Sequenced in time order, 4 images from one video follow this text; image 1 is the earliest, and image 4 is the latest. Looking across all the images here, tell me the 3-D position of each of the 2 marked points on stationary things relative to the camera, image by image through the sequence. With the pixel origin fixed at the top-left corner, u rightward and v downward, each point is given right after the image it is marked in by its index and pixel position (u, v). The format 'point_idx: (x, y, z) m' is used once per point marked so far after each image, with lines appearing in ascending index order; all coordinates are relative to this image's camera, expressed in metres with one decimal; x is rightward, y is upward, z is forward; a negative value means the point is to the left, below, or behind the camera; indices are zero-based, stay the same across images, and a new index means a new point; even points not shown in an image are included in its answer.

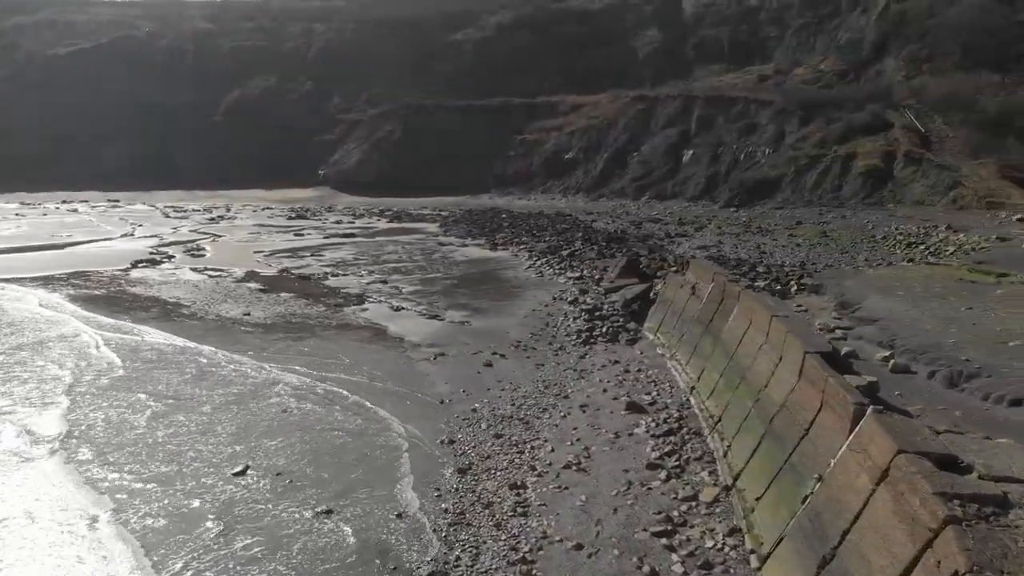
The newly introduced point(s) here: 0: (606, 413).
0: (+1.1, -1.5, +9.7) m
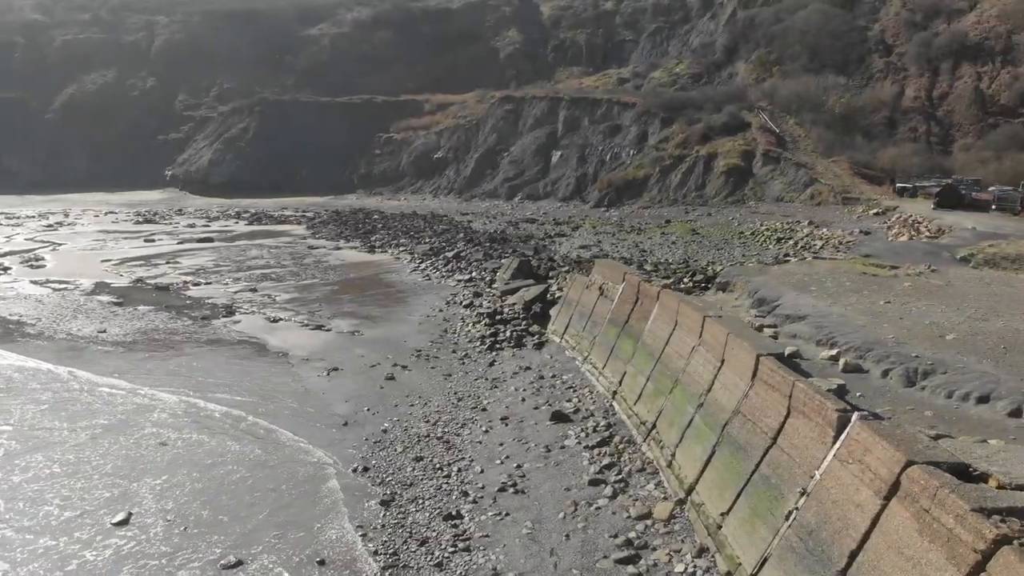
0: (+0.2, -1.5, +9.0) m
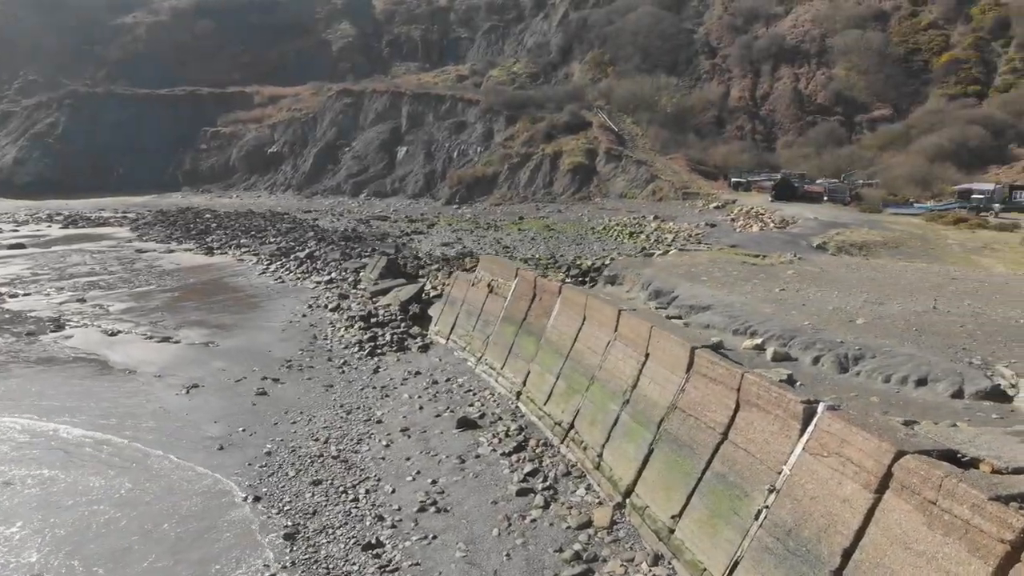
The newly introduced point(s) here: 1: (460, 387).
0: (-0.8, -1.5, +8.4) m
1: (-0.6, -1.2, +9.9) m
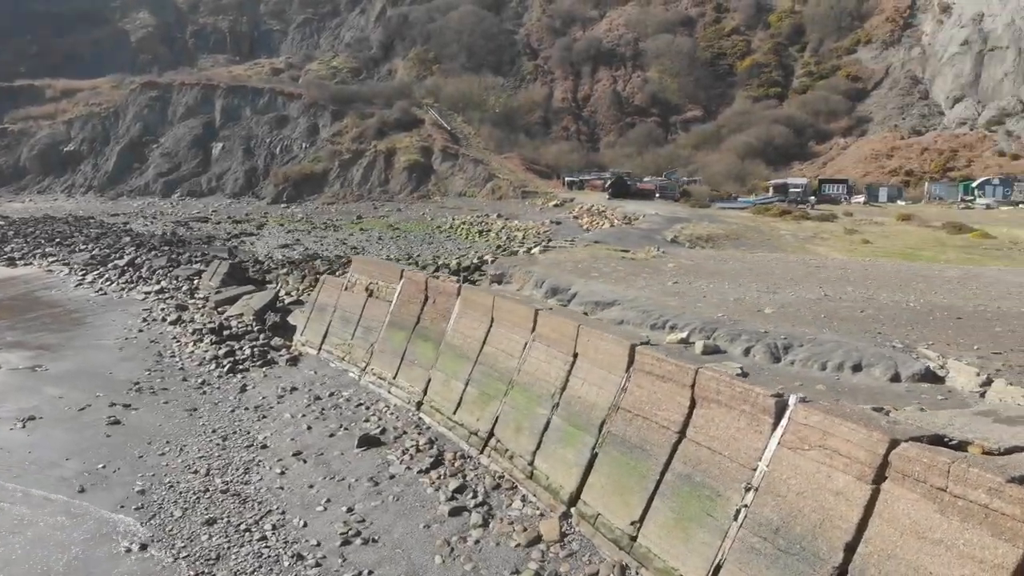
0: (-1.6, -1.5, +7.7) m
1: (-1.8, -1.2, +9.2) m
